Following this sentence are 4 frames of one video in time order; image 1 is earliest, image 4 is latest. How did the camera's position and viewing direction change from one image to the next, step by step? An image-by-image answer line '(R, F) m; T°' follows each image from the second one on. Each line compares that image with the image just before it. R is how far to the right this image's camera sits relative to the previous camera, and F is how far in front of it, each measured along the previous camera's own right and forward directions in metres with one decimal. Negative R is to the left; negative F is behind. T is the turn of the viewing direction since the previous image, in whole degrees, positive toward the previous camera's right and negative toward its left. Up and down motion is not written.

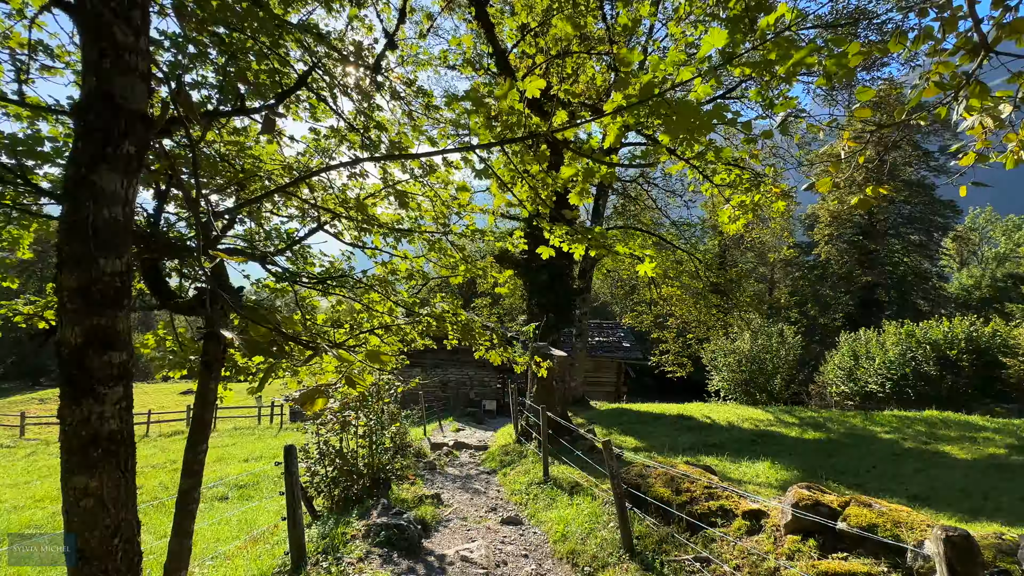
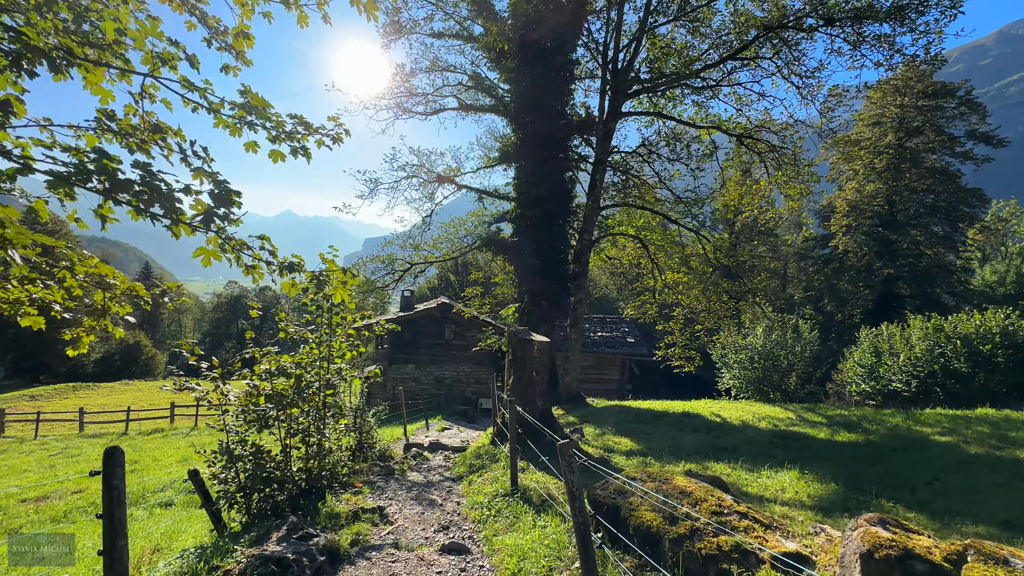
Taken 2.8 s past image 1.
(+0.6, +1.5) m; -1°
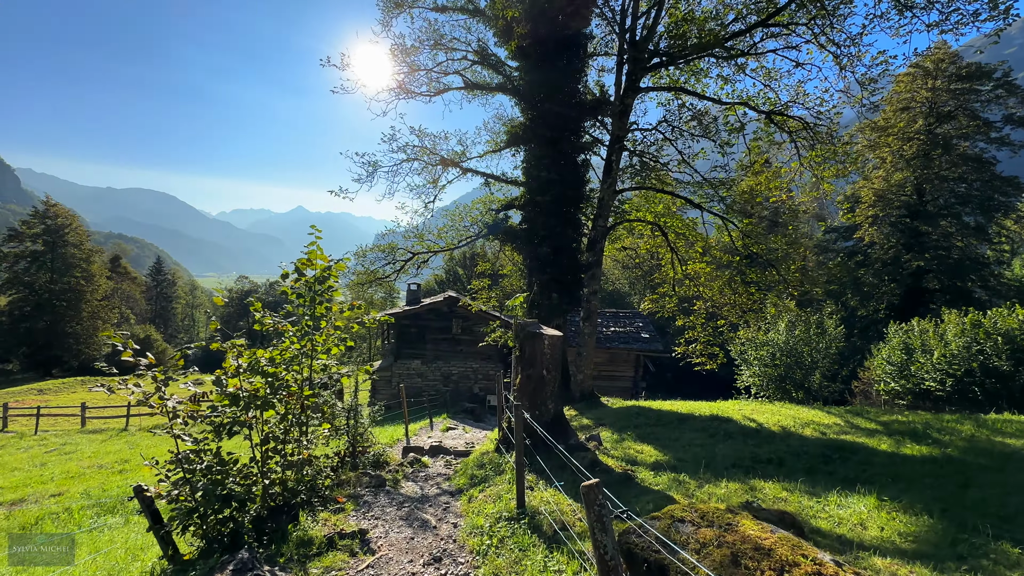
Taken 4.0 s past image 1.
(0.0, +1.0) m; -1°
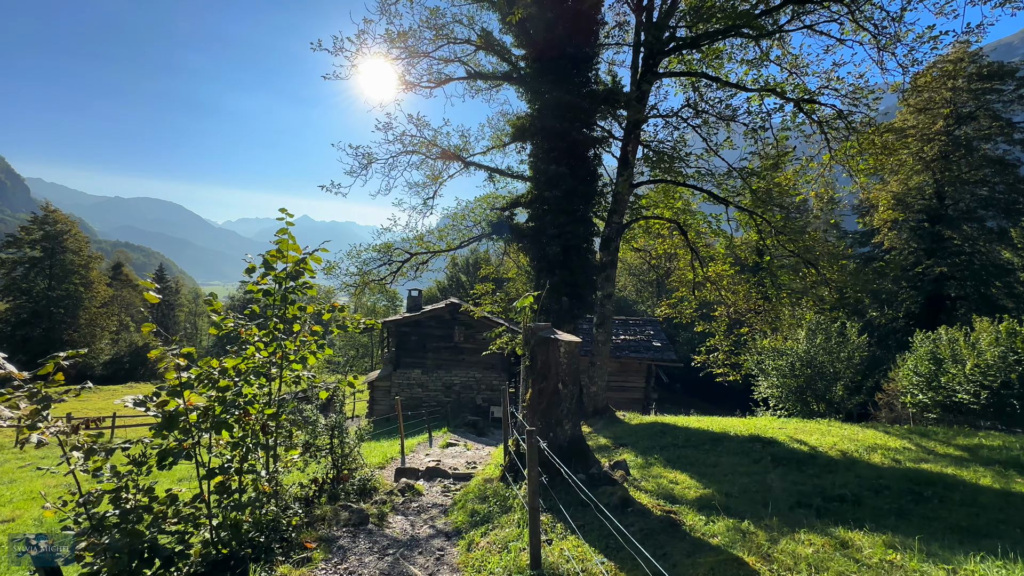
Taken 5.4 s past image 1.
(-0.1, +1.2) m; 0°
